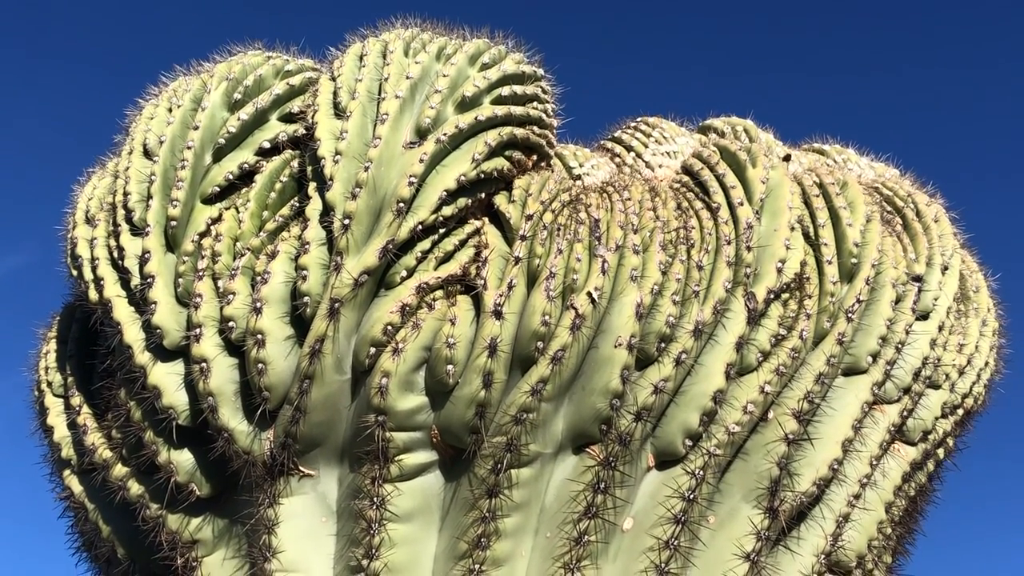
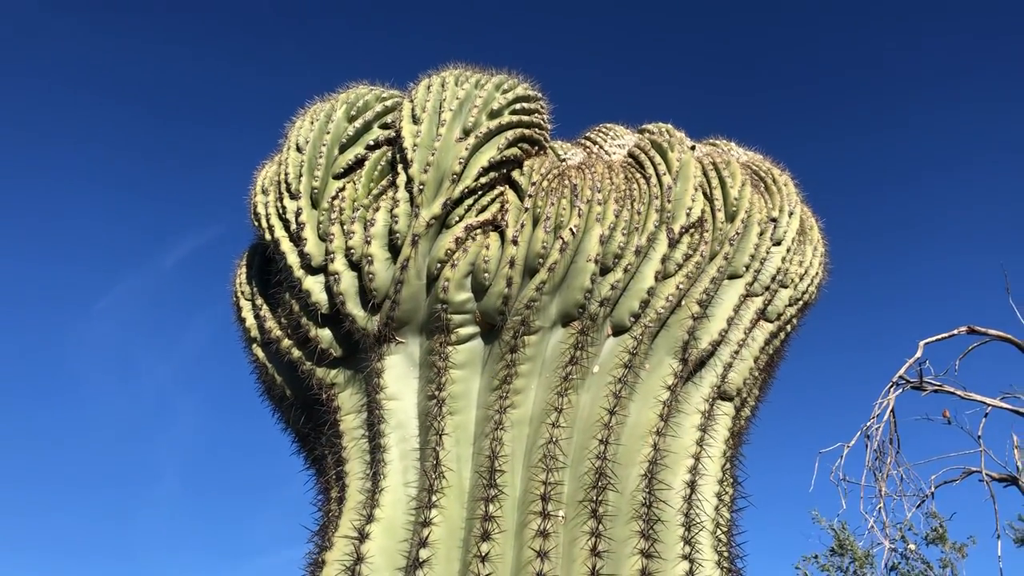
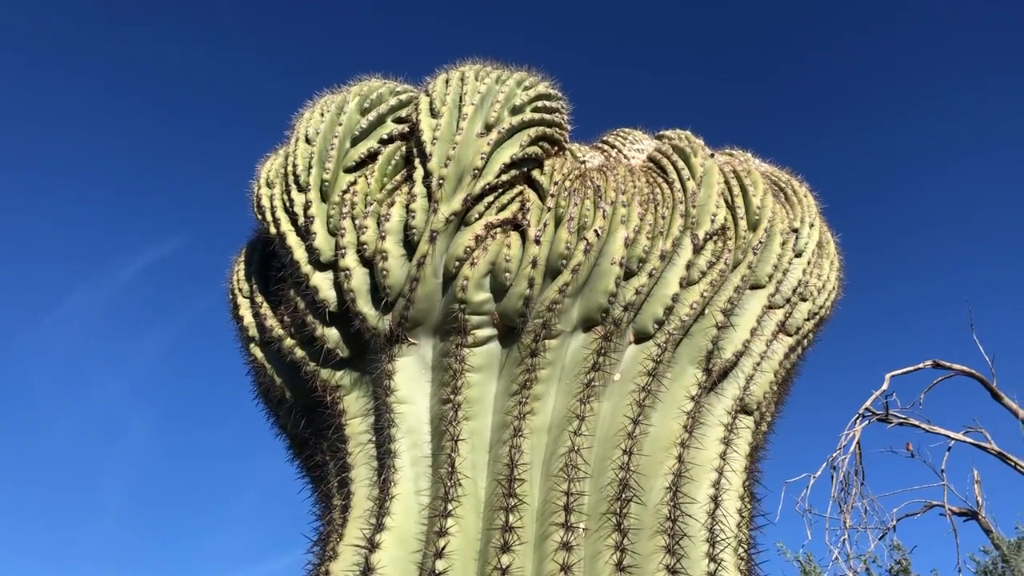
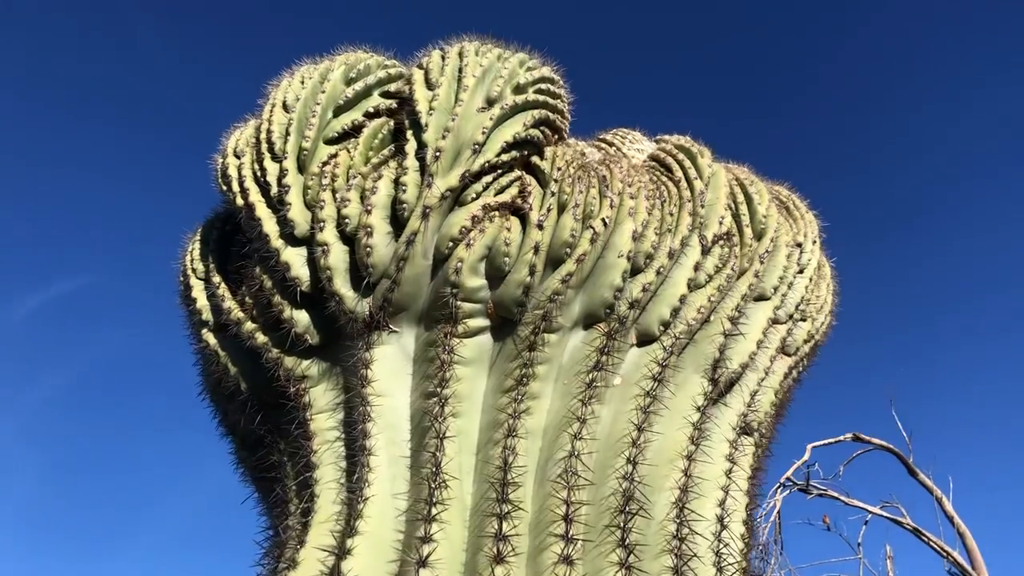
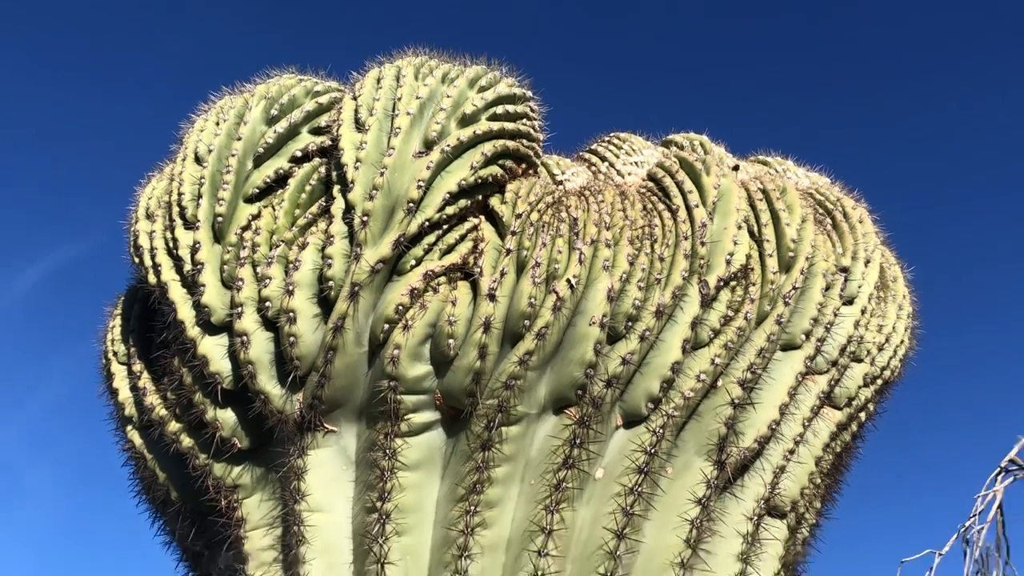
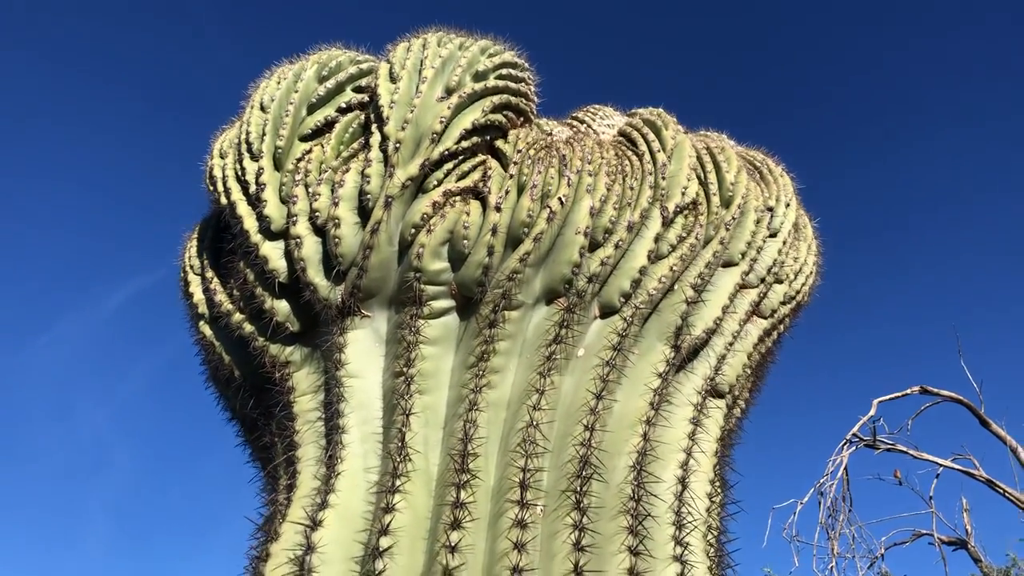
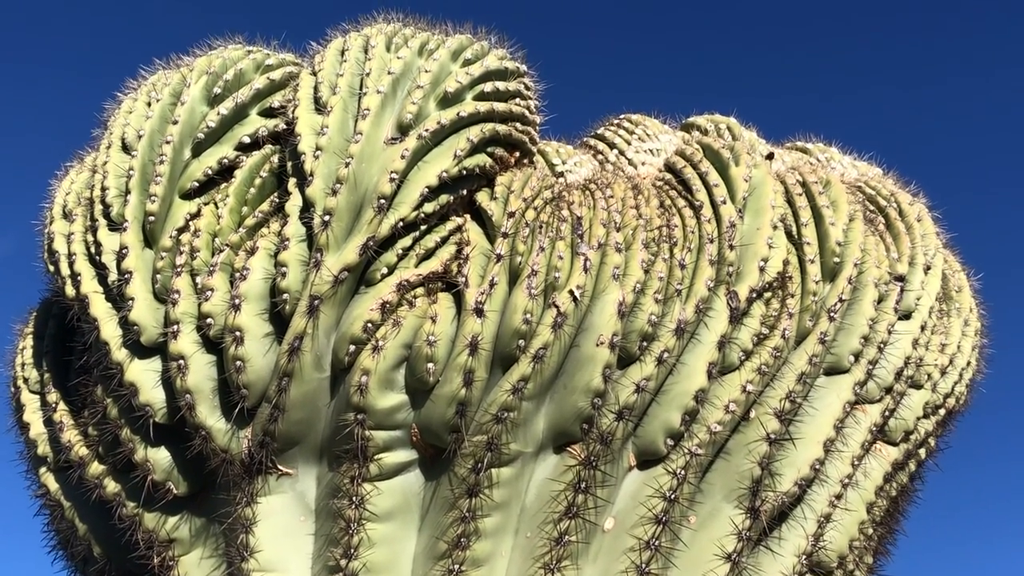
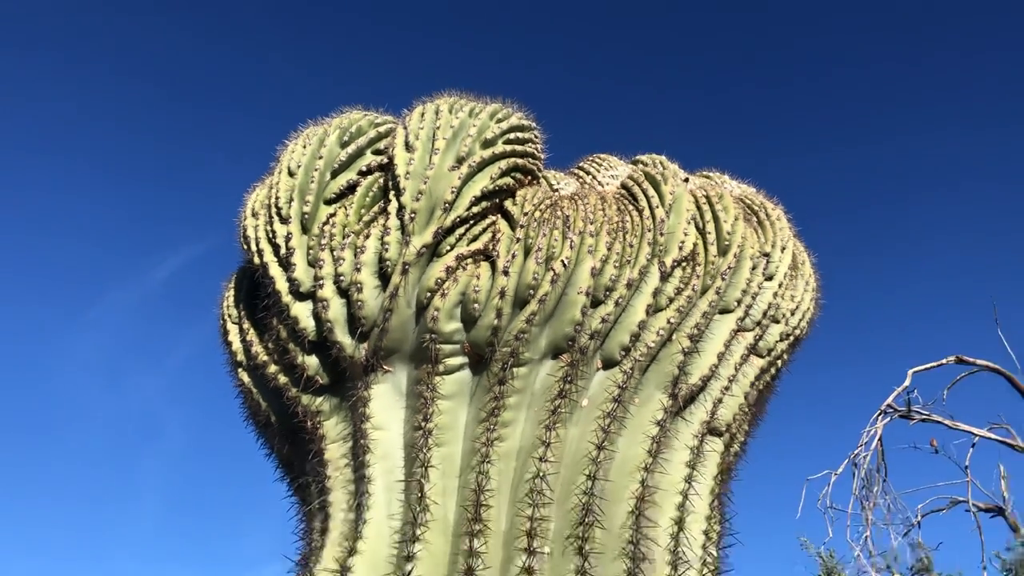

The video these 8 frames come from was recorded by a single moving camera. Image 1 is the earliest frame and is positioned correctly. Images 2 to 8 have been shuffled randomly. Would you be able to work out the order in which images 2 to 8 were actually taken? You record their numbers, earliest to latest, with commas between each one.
7, 5, 8, 2, 3, 6, 4
